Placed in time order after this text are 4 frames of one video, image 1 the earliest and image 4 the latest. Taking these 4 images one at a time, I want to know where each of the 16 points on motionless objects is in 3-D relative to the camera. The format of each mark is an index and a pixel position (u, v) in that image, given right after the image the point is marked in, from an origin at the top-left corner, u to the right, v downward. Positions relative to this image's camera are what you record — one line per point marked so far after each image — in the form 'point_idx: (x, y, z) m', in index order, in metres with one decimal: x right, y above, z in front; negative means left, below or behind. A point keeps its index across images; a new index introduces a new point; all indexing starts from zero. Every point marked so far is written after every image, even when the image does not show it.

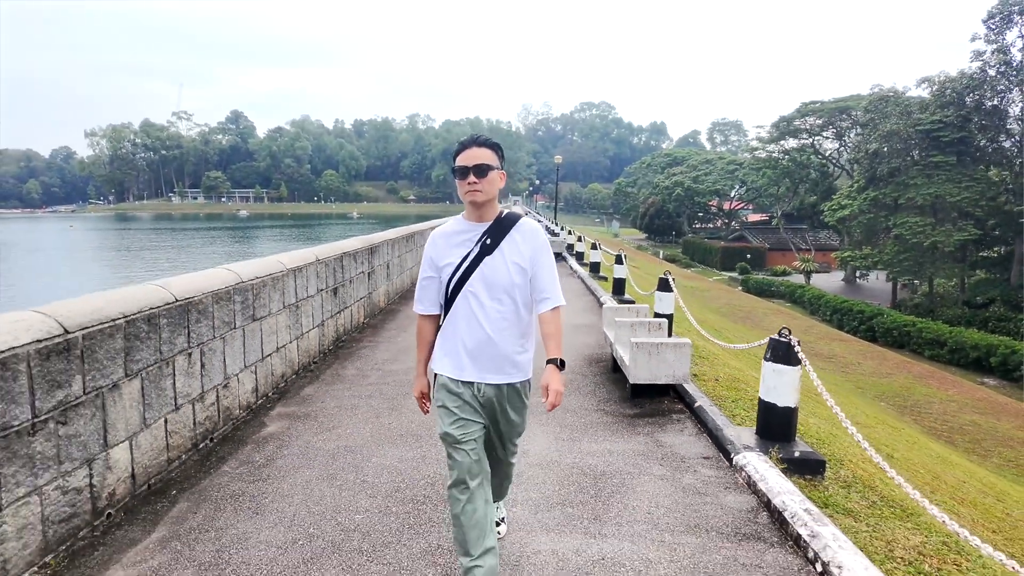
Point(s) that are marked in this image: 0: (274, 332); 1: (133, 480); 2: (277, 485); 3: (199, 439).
0: (-2.0, -0.4, +5.5) m
1: (-2.0, -1.0, +3.5) m
2: (-1.3, -1.1, +3.7) m
3: (-2.0, -1.0, +4.2) m
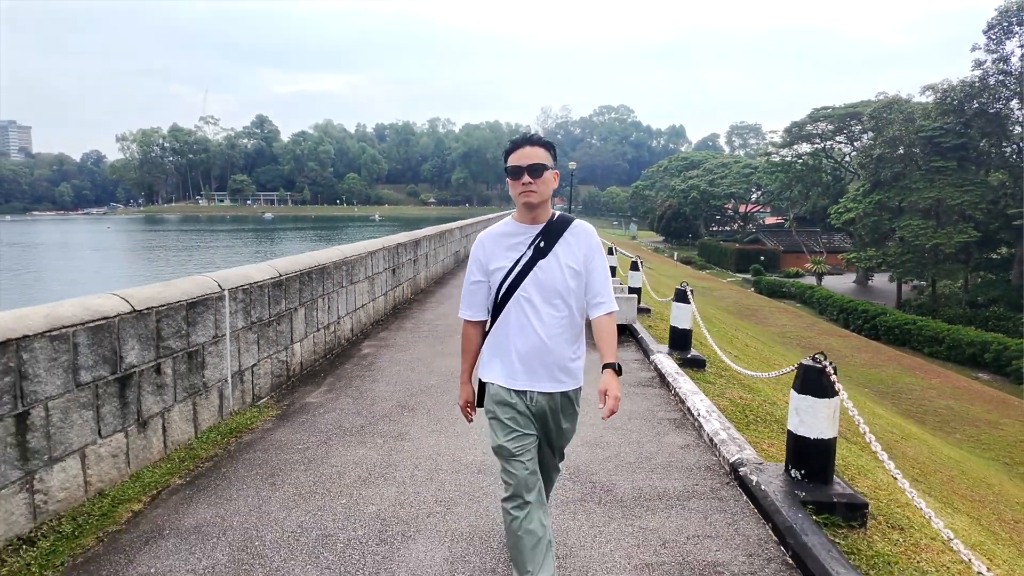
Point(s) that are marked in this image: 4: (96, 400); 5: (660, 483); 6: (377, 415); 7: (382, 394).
0: (-1.9, -0.1, +8.0) m
1: (-2.0, -0.7, +6.1) m
2: (-1.3, -0.8, +6.2) m
3: (-1.9, -0.6, +6.8) m
4: (-2.2, -0.6, +3.4) m
5: (+0.8, -1.1, +3.6) m
6: (-1.1, -1.0, +5.0) m
7: (-1.1, -0.9, +5.5) m
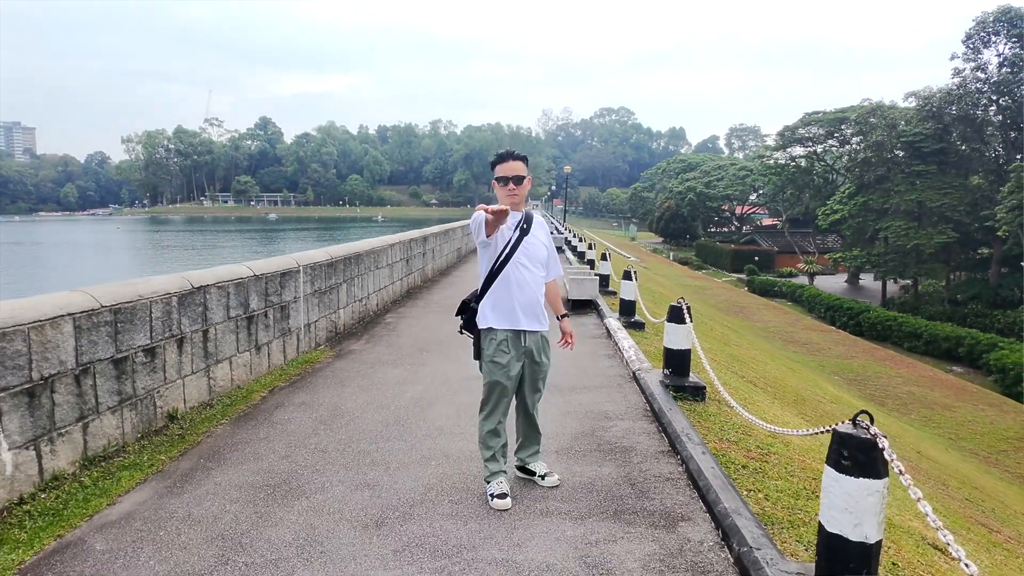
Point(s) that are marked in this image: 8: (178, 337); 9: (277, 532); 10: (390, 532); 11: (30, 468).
0: (-2.0, +0.2, +10.1) m
1: (-2.1, -0.5, +8.2) m
2: (-1.4, -0.6, +8.3) m
3: (-2.1, -0.4, +8.9) m
4: (-2.4, -0.3, +5.5) m
5: (+0.7, -0.8, +5.6) m
6: (-1.2, -0.7, +7.1) m
7: (-1.3, -0.7, +7.6) m
8: (-2.5, -0.4, +4.7) m
9: (-1.2, -1.2, +3.2) m
10: (-0.6, -1.2, +3.1) m
11: (-2.6, -1.0, +3.5) m
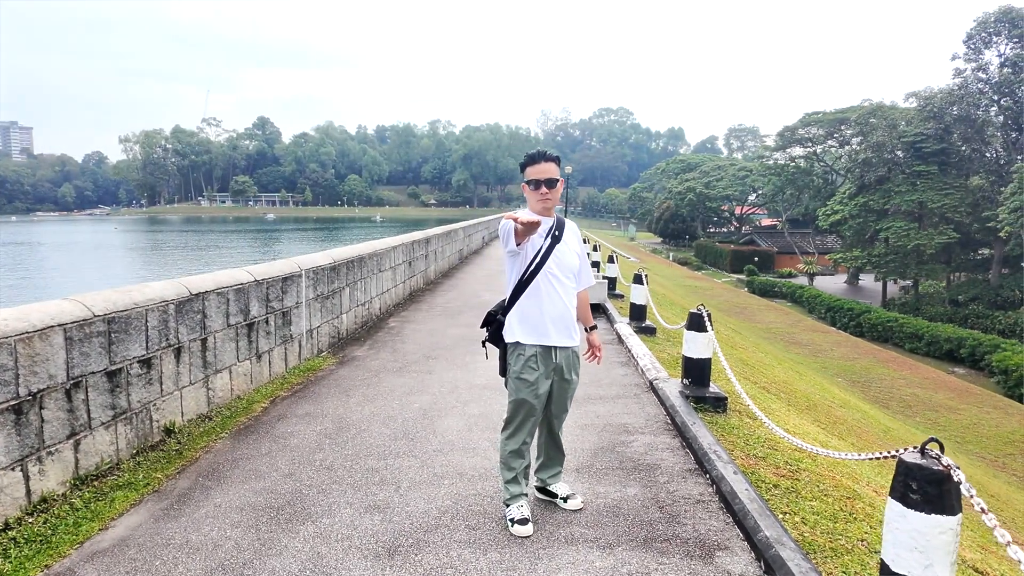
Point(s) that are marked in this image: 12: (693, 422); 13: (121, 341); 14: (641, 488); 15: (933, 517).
0: (-1.9, +0.1, +9.9) m
1: (-2.0, -0.5, +7.9) m
2: (-1.3, -0.6, +8.1) m
3: (-2.0, -0.5, +8.7) m
4: (-2.3, -0.4, +5.3) m
5: (+0.8, -0.9, +5.4) m
6: (-1.1, -0.8, +6.8) m
7: (-1.2, -0.7, +7.4) m
8: (-2.4, -0.4, +4.5) m
9: (-1.0, -1.2, +2.9) m
10: (-0.5, -1.2, +2.9) m
11: (-2.5, -1.0, +3.3) m
12: (+1.2, -0.9, +4.4) m
13: (-2.4, -0.3, +4.0) m
14: (+0.7, -1.1, +3.6) m
15: (+1.3, -0.7, +2.0) m
